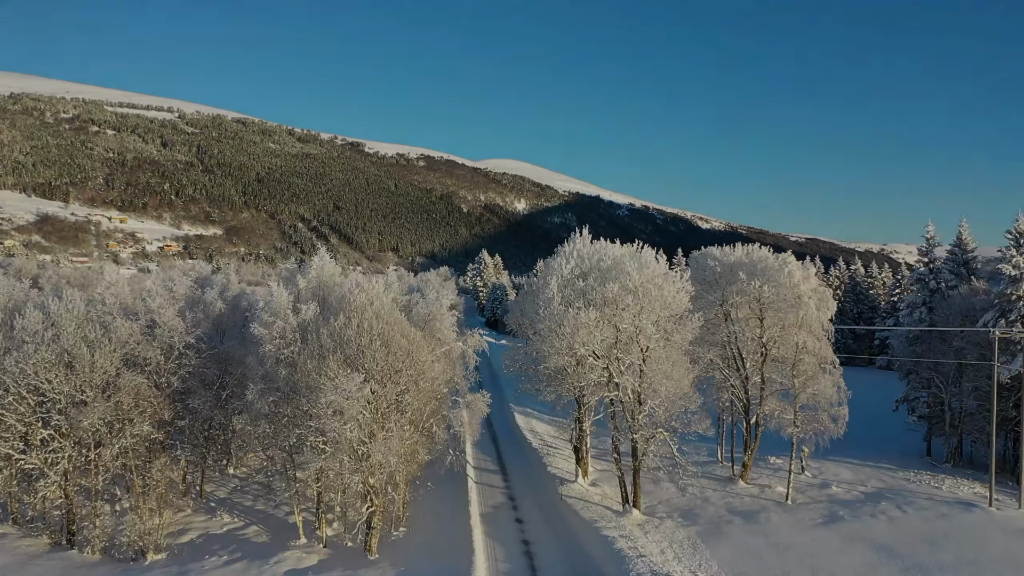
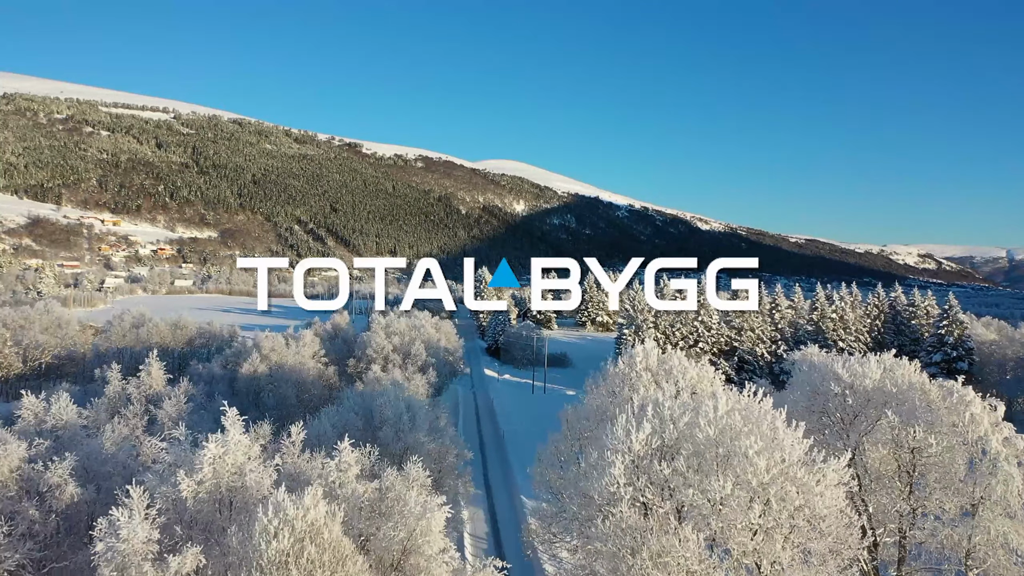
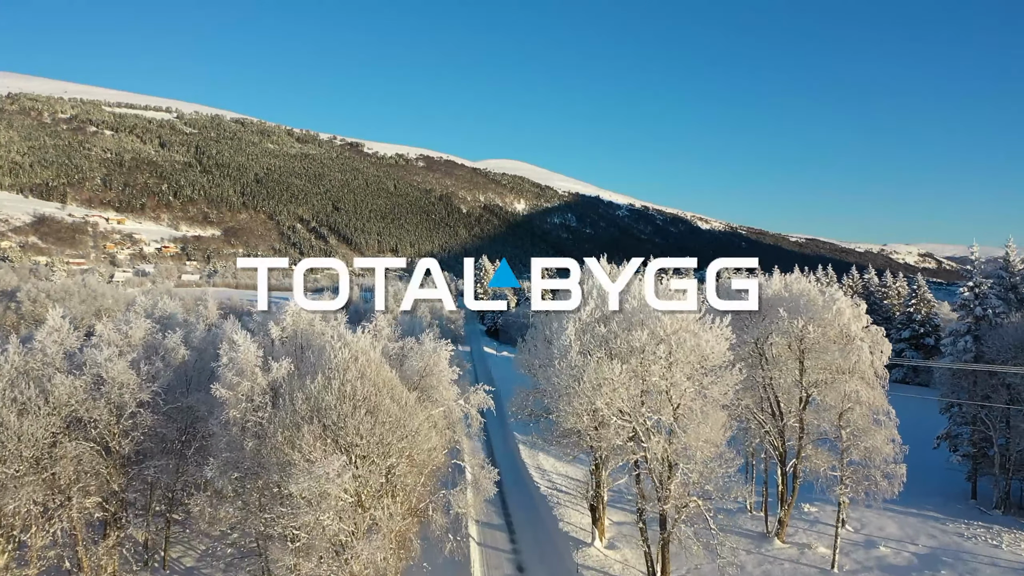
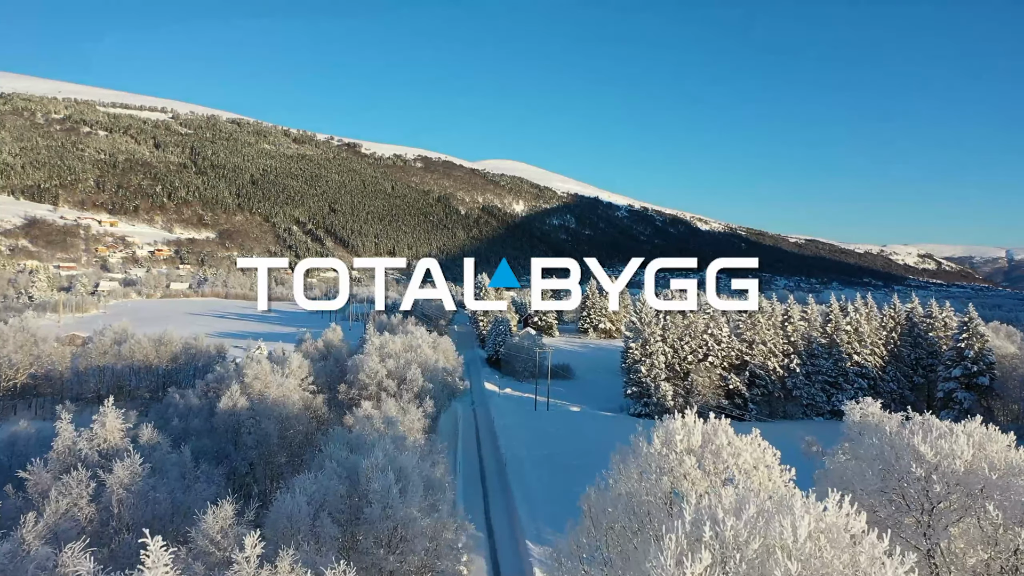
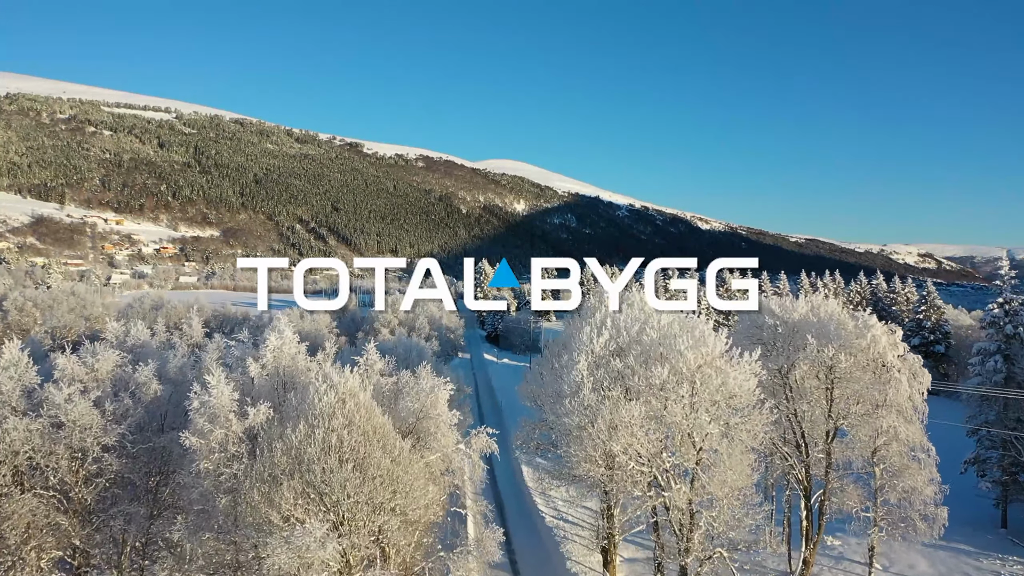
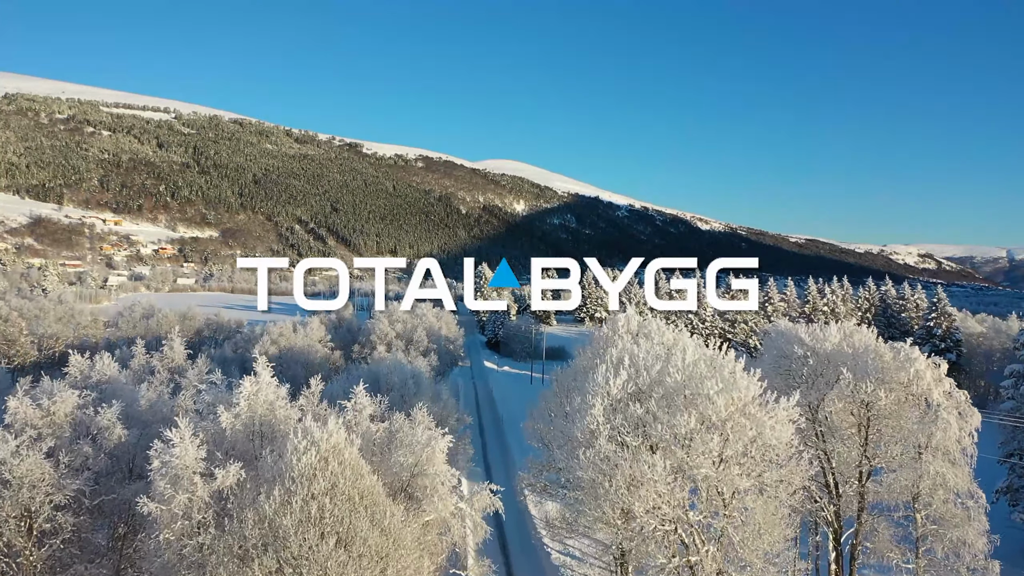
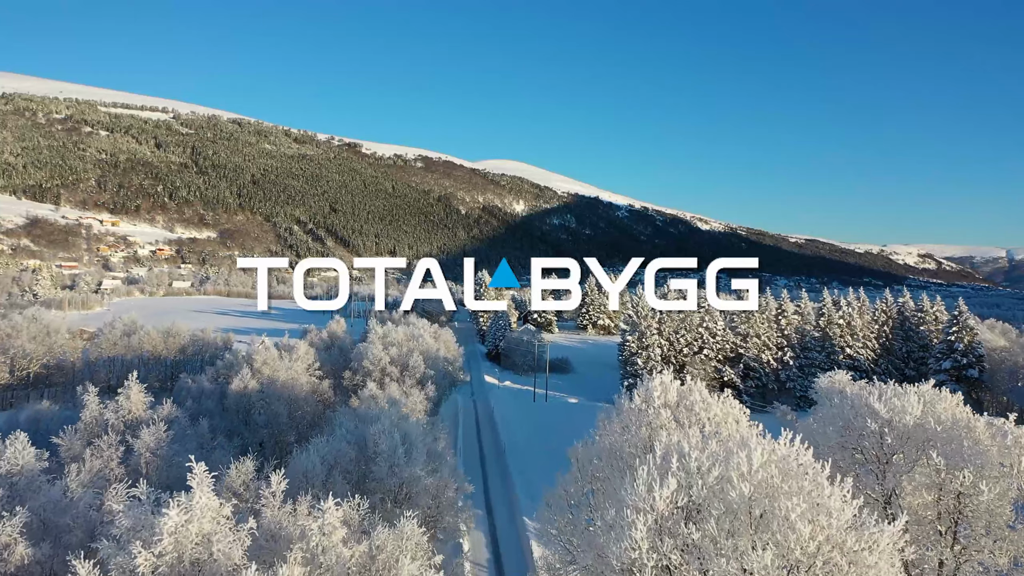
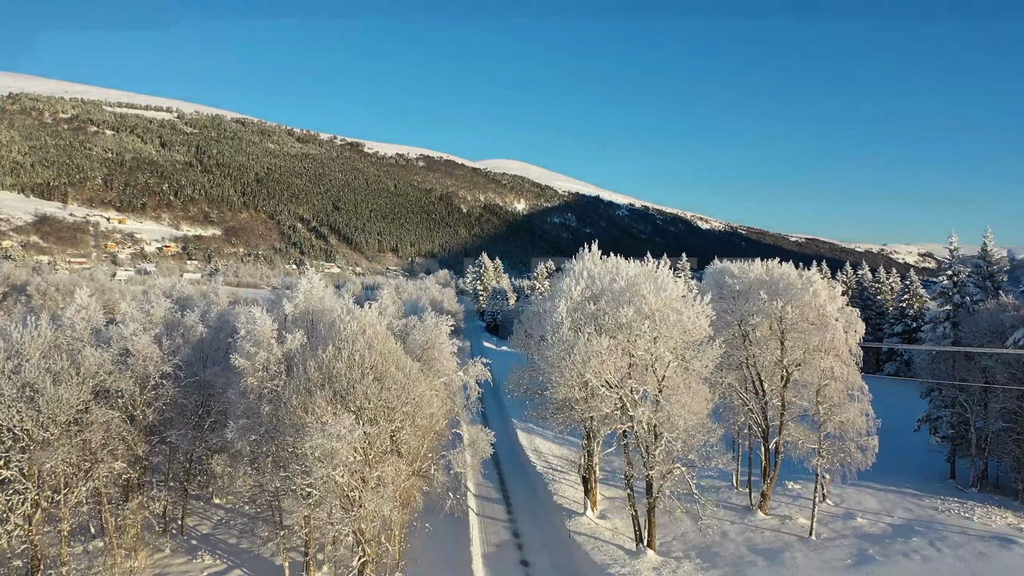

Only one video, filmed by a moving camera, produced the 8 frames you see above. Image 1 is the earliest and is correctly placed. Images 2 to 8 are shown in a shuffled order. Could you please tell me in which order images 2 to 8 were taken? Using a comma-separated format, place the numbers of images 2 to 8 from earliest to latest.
8, 3, 5, 6, 2, 7, 4
